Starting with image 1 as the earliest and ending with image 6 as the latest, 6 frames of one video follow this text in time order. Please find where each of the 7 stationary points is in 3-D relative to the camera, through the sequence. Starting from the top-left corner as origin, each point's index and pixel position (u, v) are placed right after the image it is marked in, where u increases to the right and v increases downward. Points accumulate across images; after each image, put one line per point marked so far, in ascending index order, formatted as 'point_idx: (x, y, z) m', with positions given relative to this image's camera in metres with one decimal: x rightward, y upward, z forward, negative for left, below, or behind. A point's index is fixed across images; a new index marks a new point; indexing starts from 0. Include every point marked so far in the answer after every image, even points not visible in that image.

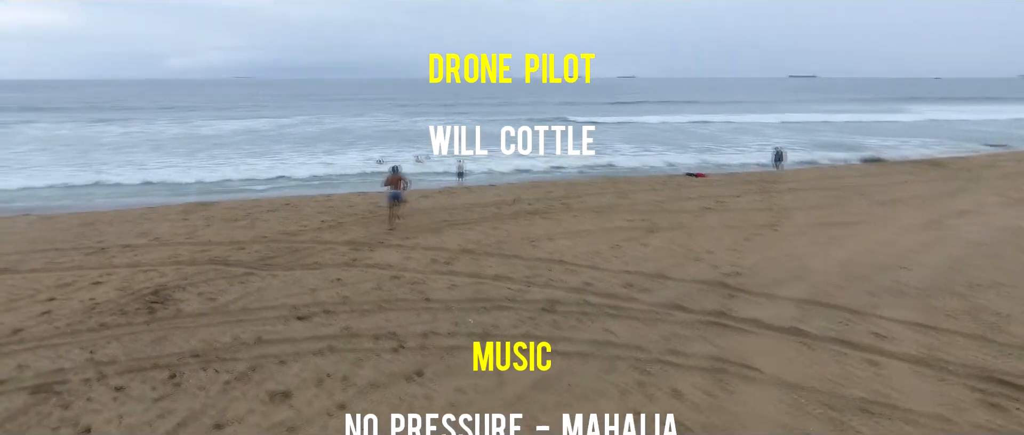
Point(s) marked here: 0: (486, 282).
0: (-0.3, -0.7, +7.1) m
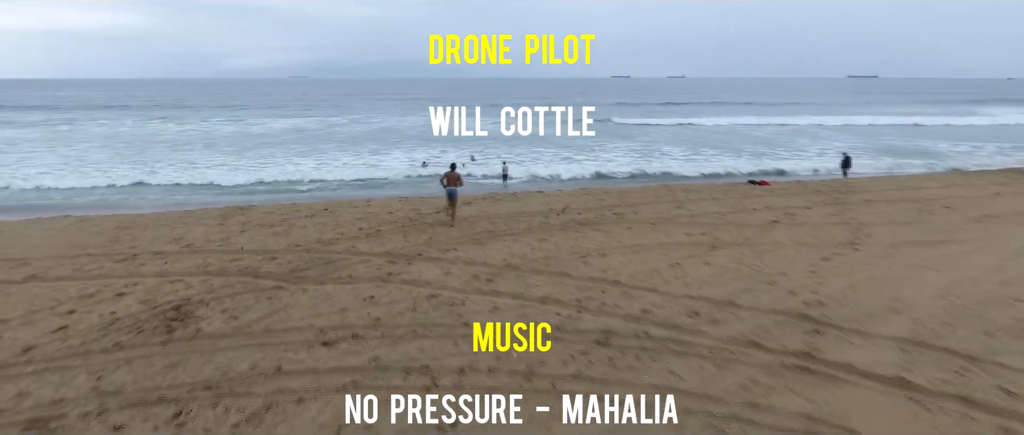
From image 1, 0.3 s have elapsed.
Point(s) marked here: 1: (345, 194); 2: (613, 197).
0: (+0.2, -0.9, +6.3) m
1: (-4.0, +0.5, +14.9) m
2: (+2.0, +0.4, +12.0) m
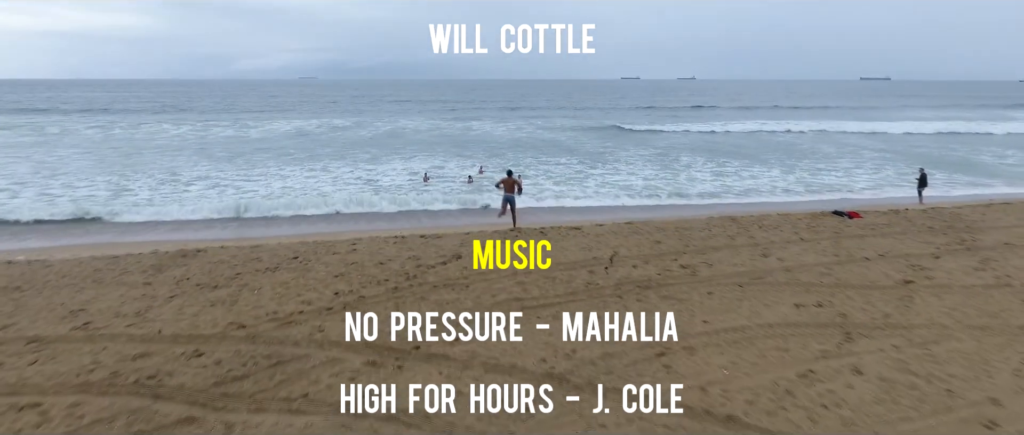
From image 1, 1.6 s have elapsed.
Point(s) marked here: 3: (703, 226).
0: (+0.5, -1.6, +3.6) m
1: (-3.6, -0.2, +12.2) m
2: (+2.4, -0.3, +9.2) m
3: (+3.1, -0.1, +10.1) m
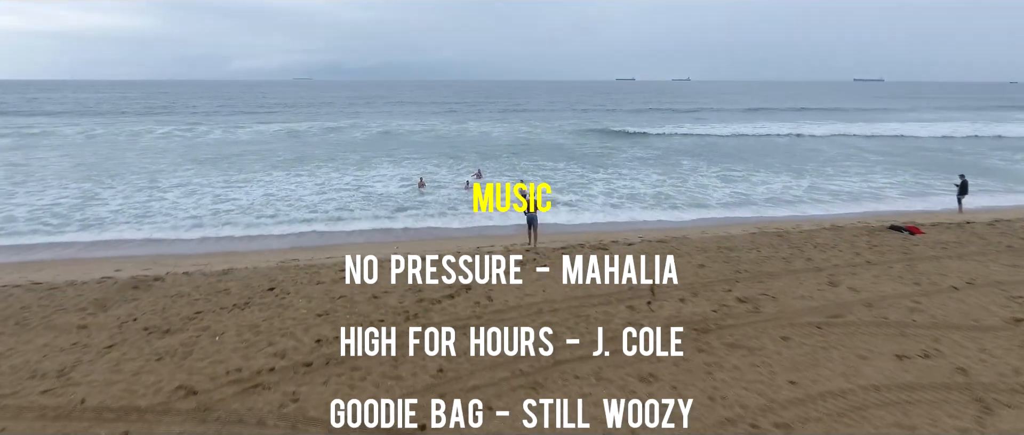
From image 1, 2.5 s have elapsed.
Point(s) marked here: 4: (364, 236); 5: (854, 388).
0: (+0.8, -1.8, +2.2) m
1: (-3.4, -0.4, +10.8) m
2: (+2.6, -0.6, +7.8) m
3: (+3.3, -0.4, +8.7) m
4: (-2.7, -0.2, +11.7) m
5: (+2.6, -1.3, +4.7) m
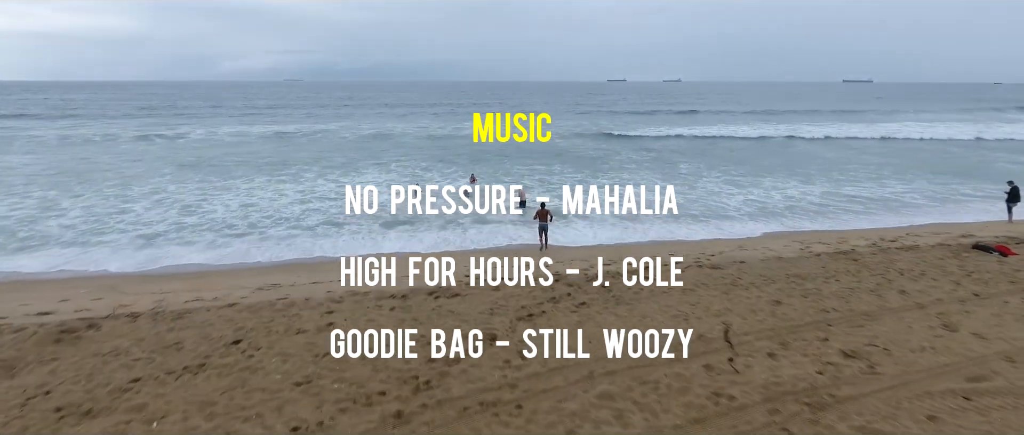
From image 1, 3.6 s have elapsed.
0: (+1.2, -2.1, +0.7) m
1: (-3.1, -0.7, +9.2) m
2: (+2.9, -0.8, +6.4) m
3: (+3.6, -0.6, +7.2) m
4: (-2.5, -0.5, +10.1) m
5: (+3.0, -1.5, +3.3) m
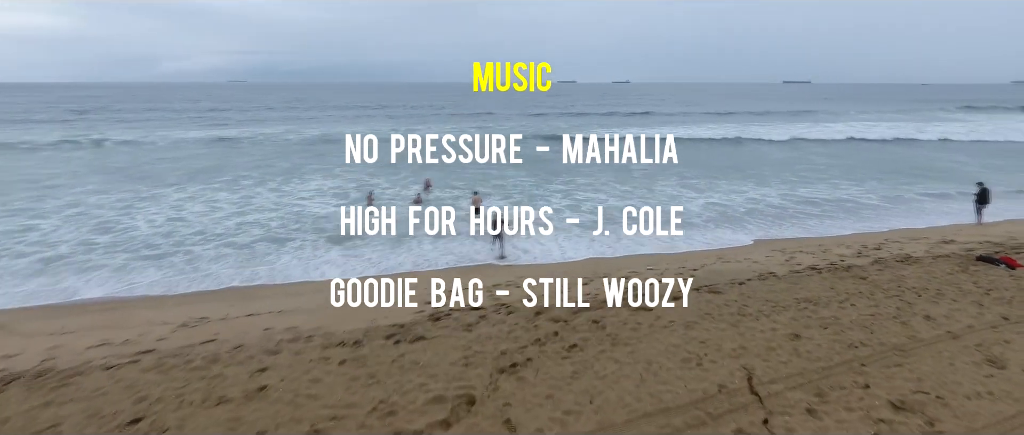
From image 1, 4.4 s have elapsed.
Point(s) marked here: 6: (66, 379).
0: (+1.5, -2.2, -0.2) m
1: (-3.5, -1.0, +7.9) m
2: (+2.7, -1.0, +5.5) m
3: (+3.3, -0.8, +6.5) m
4: (-2.9, -0.8, +8.9) m
5: (+3.0, -1.7, +2.5) m
6: (-3.4, -1.2, +5.0) m
